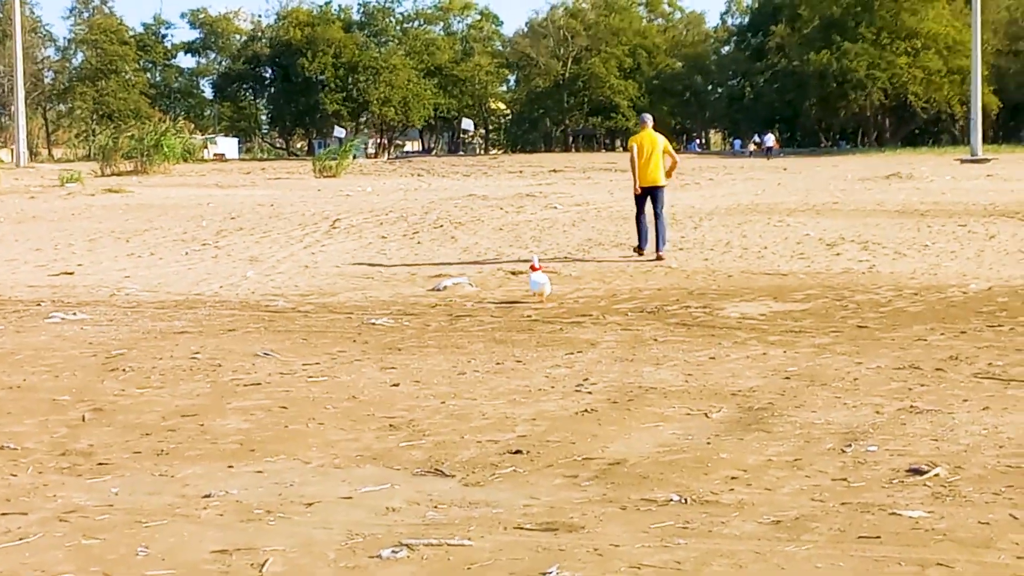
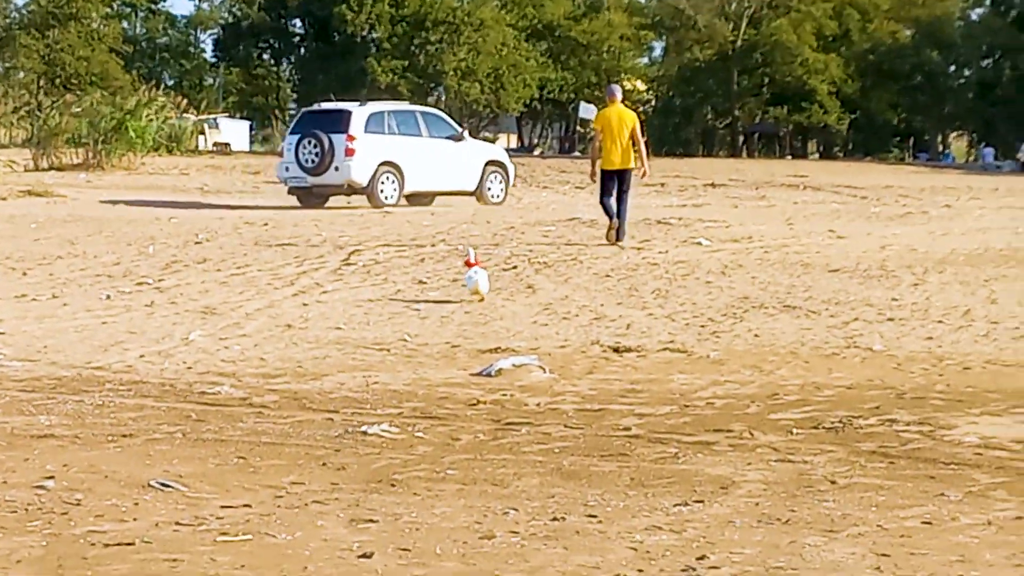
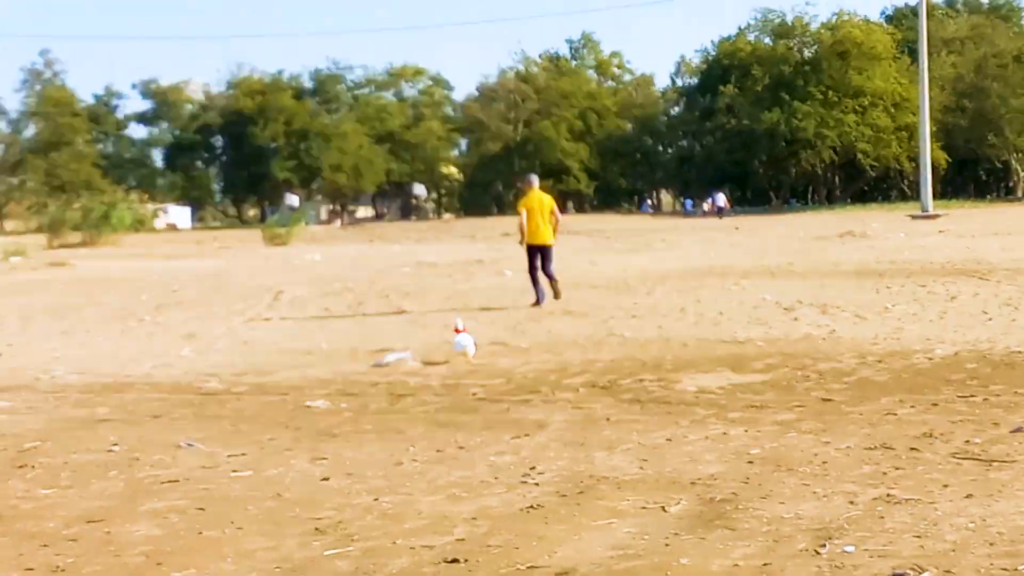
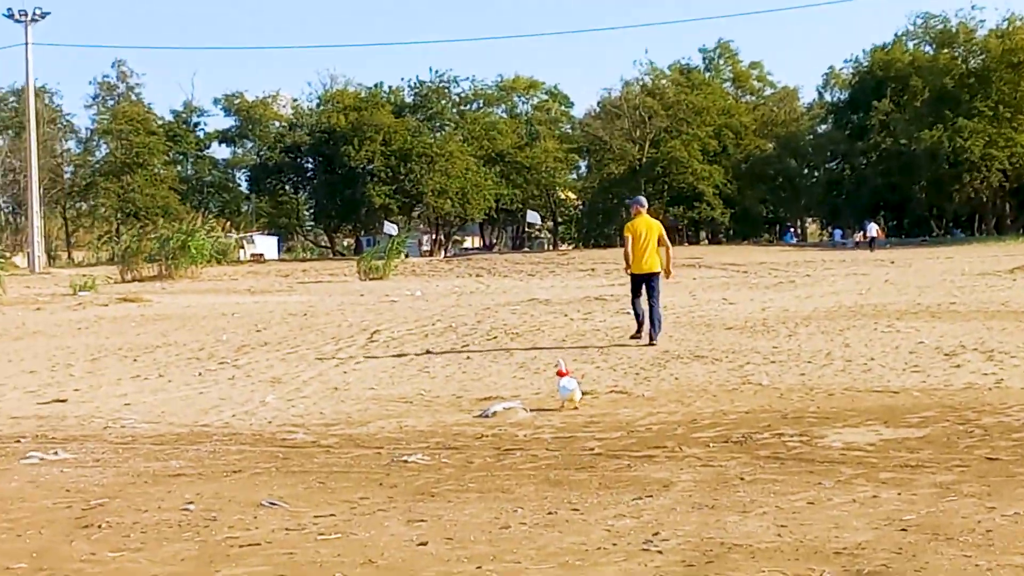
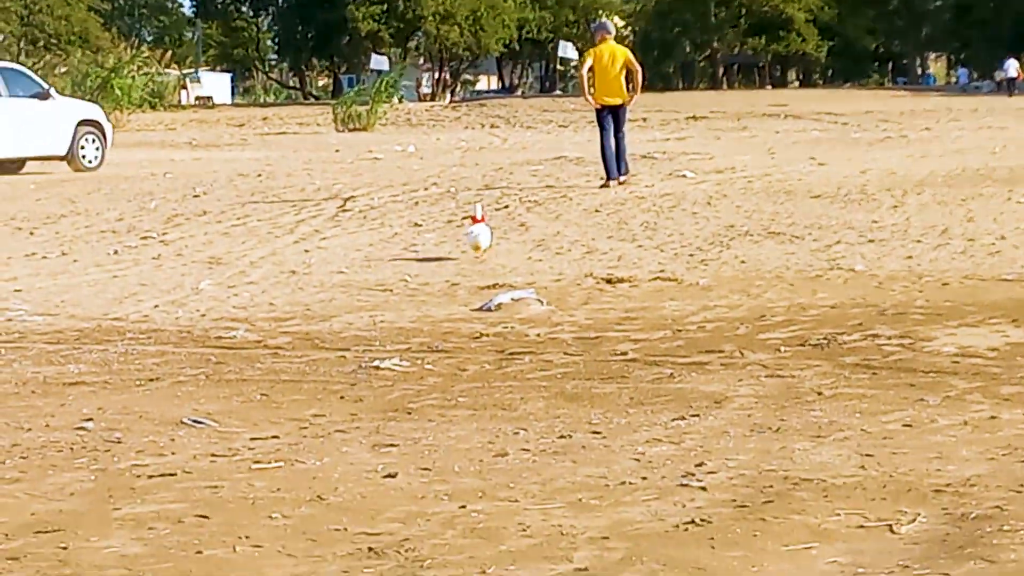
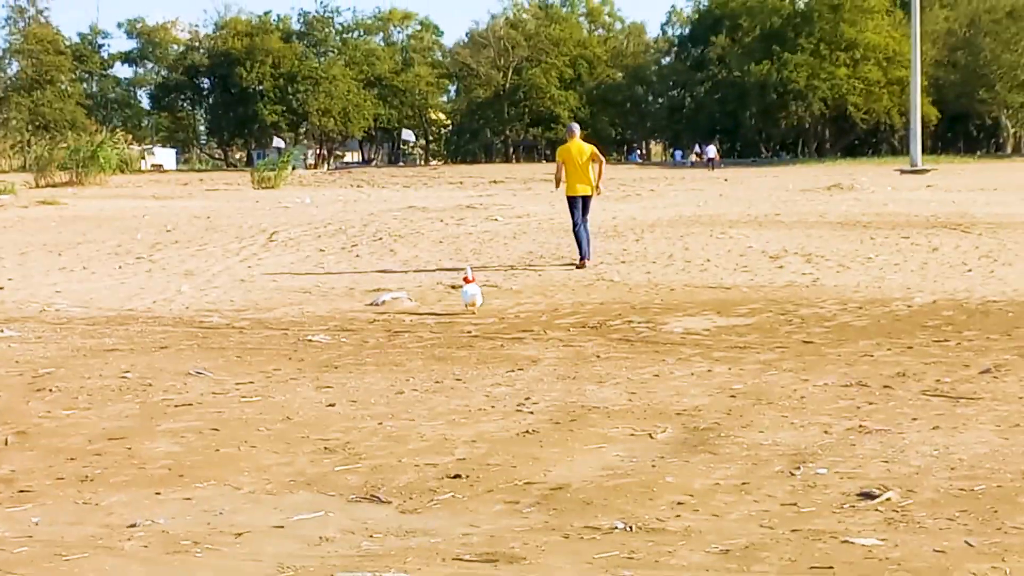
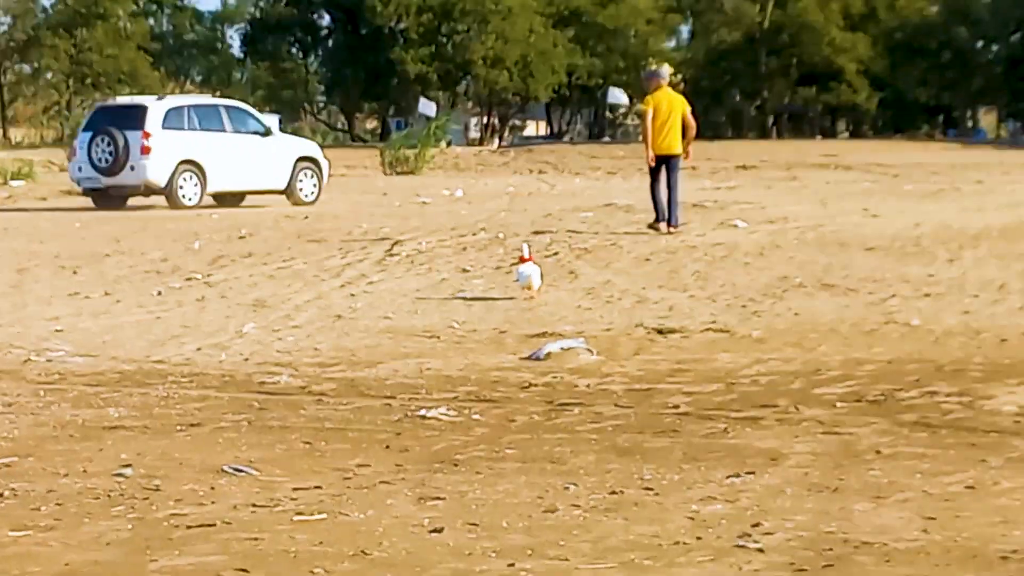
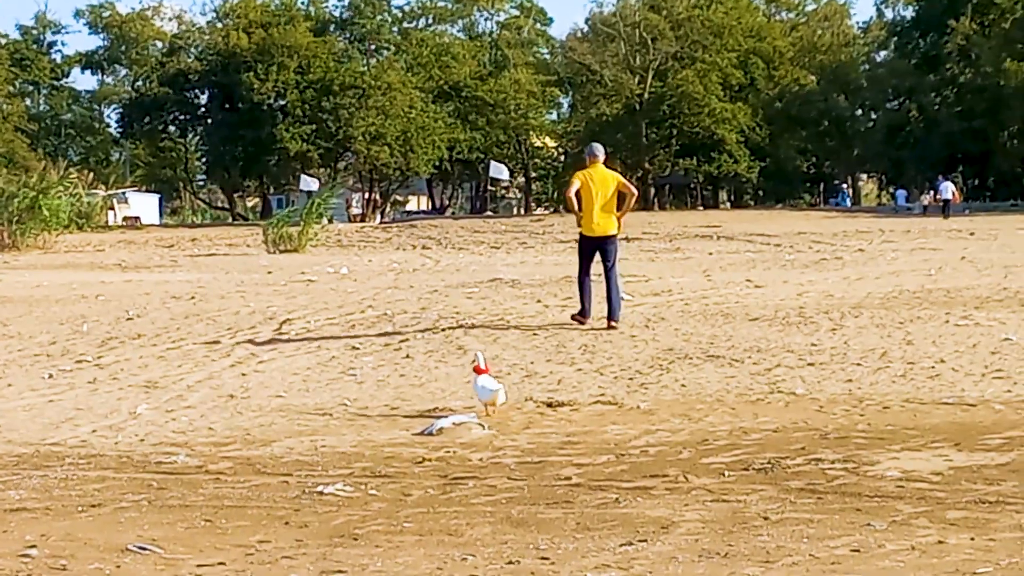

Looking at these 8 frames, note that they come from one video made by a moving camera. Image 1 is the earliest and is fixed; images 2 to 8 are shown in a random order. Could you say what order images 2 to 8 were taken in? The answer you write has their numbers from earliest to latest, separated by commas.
6, 3, 4, 8, 5, 7, 2
